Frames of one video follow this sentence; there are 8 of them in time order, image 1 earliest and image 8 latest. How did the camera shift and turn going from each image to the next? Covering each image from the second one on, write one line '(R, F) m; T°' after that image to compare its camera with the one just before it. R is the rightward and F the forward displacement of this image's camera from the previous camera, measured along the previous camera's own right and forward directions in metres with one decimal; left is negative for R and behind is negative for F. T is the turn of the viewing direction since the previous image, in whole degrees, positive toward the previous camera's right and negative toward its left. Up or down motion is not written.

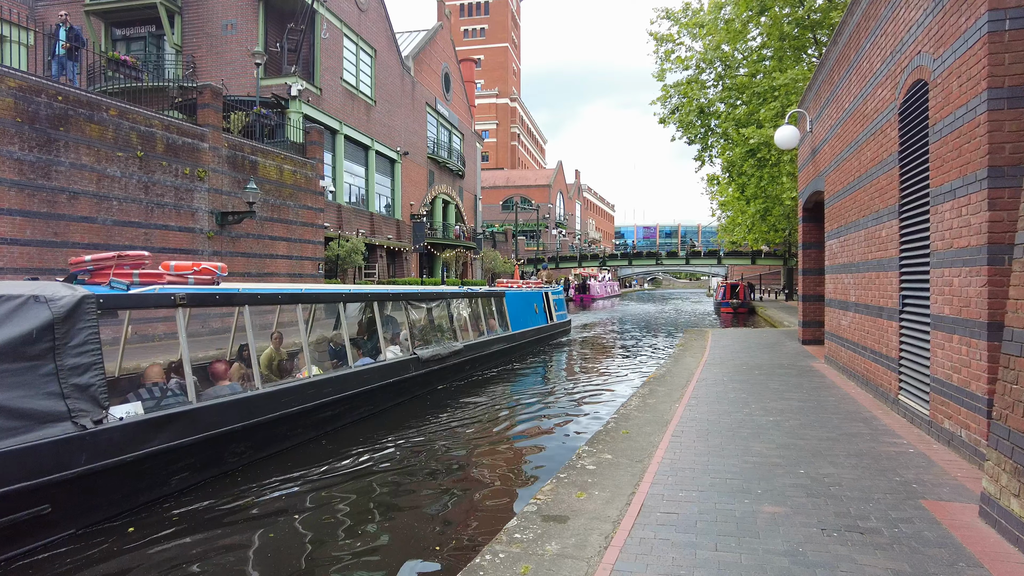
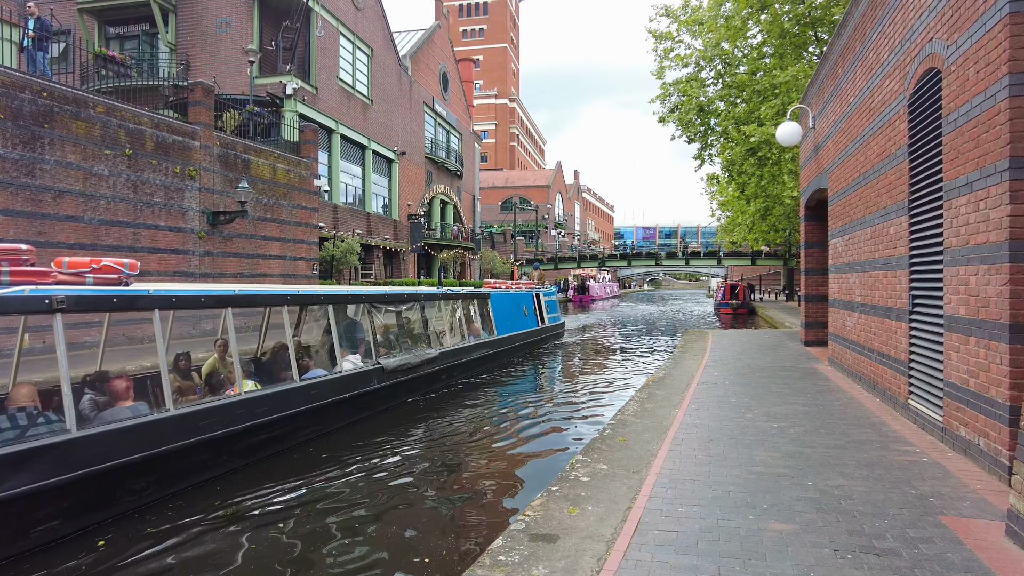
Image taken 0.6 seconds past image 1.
(+0.1, +0.3) m; 0°
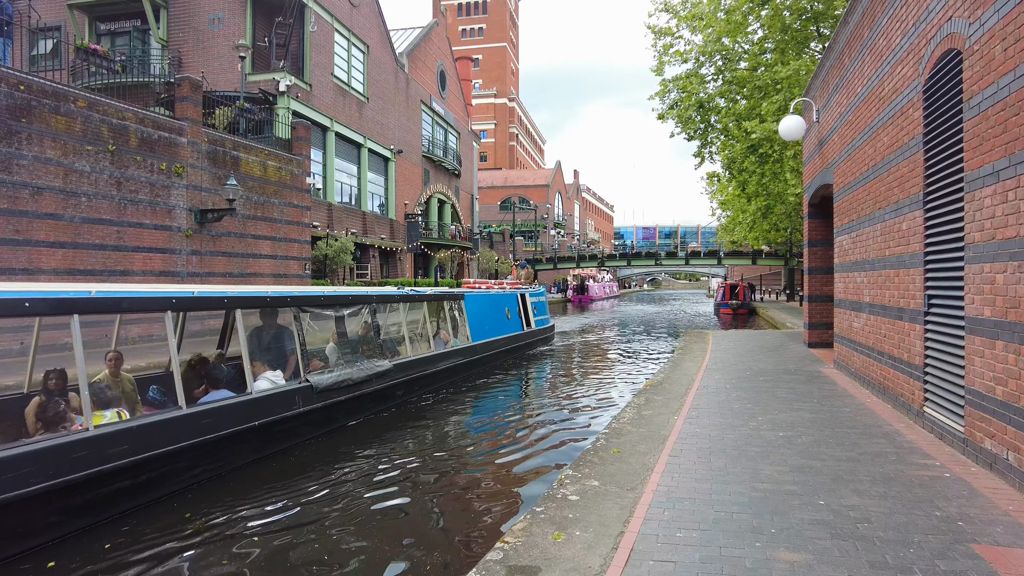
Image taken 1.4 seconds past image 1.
(+0.1, +0.4) m; 0°
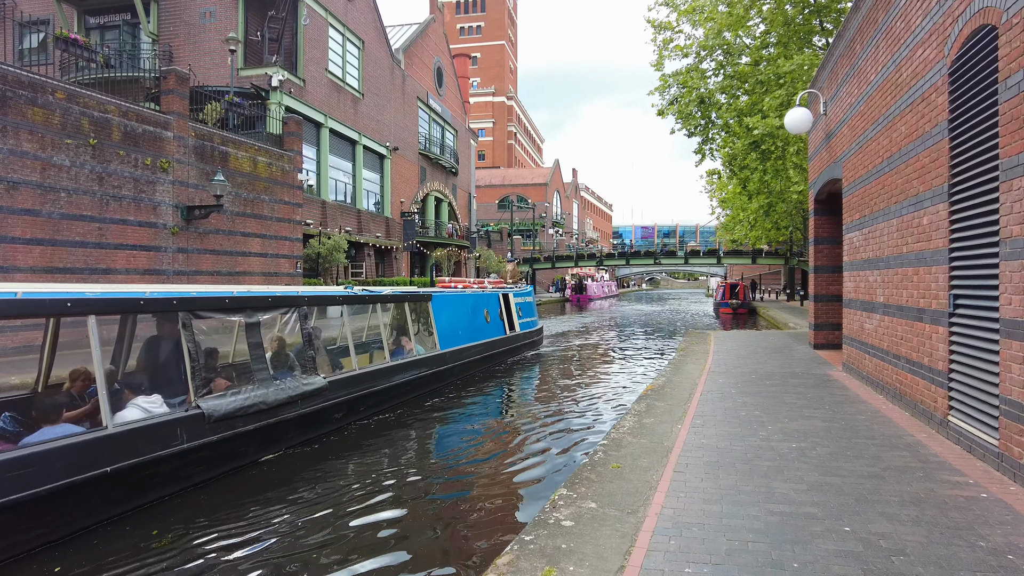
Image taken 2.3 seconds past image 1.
(+0.1, +0.5) m; 0°
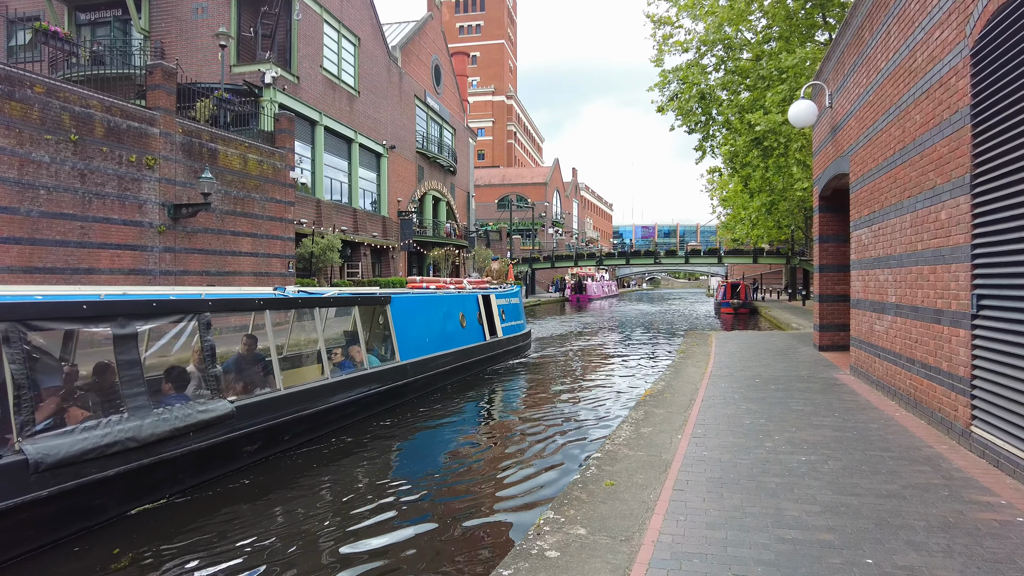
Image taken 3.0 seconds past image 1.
(+0.1, +0.4) m; 0°
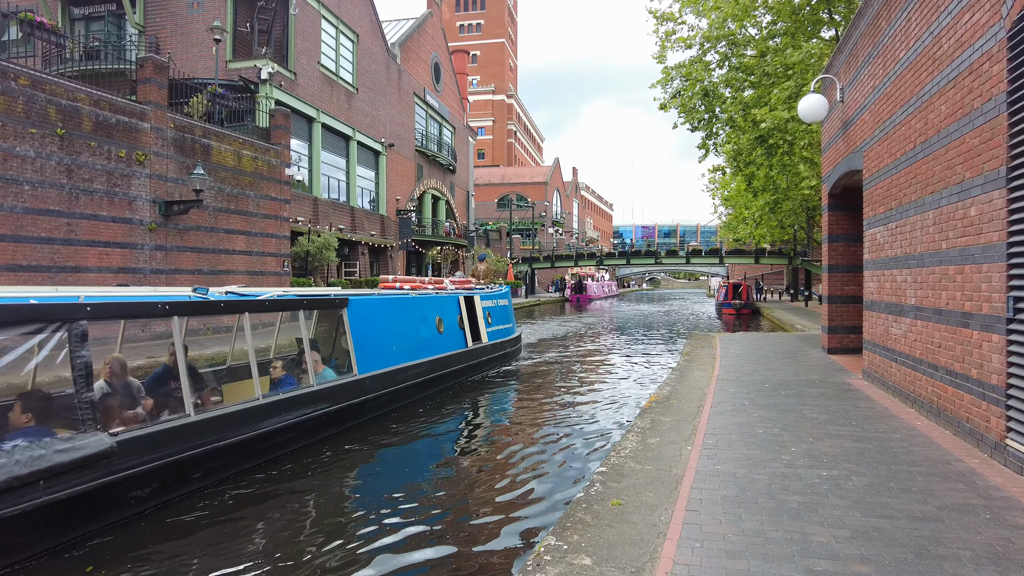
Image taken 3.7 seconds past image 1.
(0.0, +0.4) m; 0°
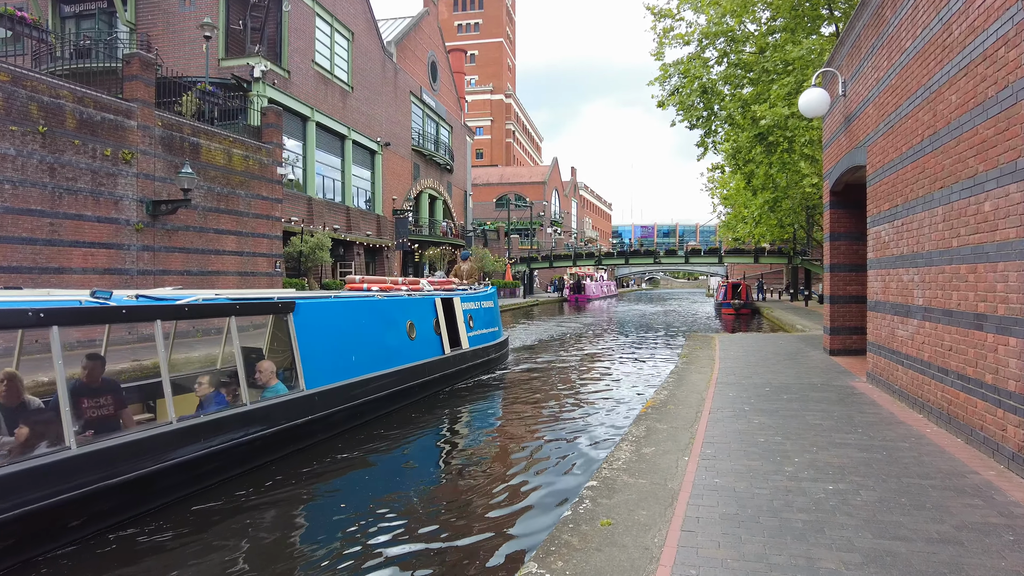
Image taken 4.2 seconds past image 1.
(+0.1, +0.3) m; 0°
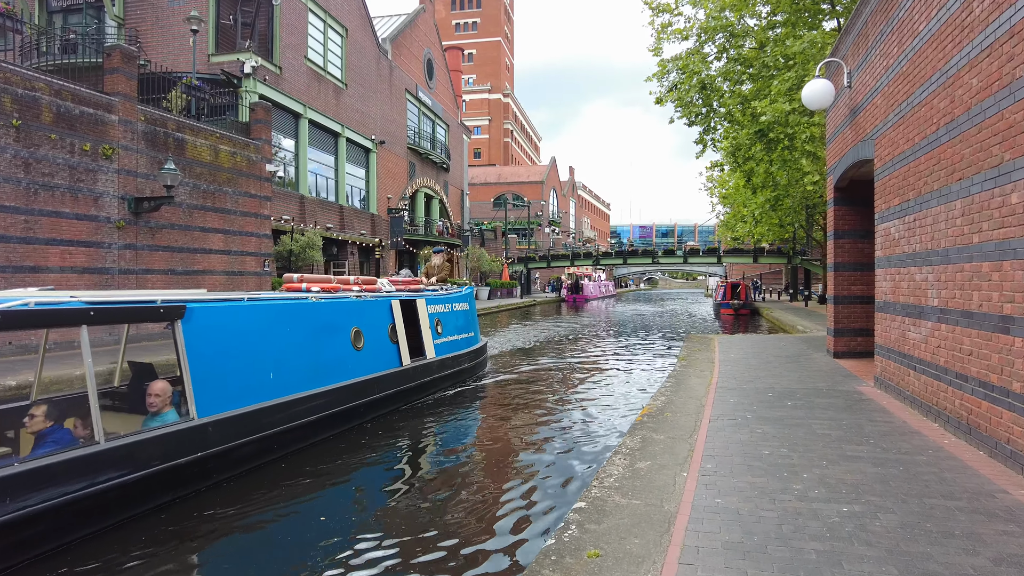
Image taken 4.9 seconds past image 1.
(+0.1, +0.5) m; 0°
